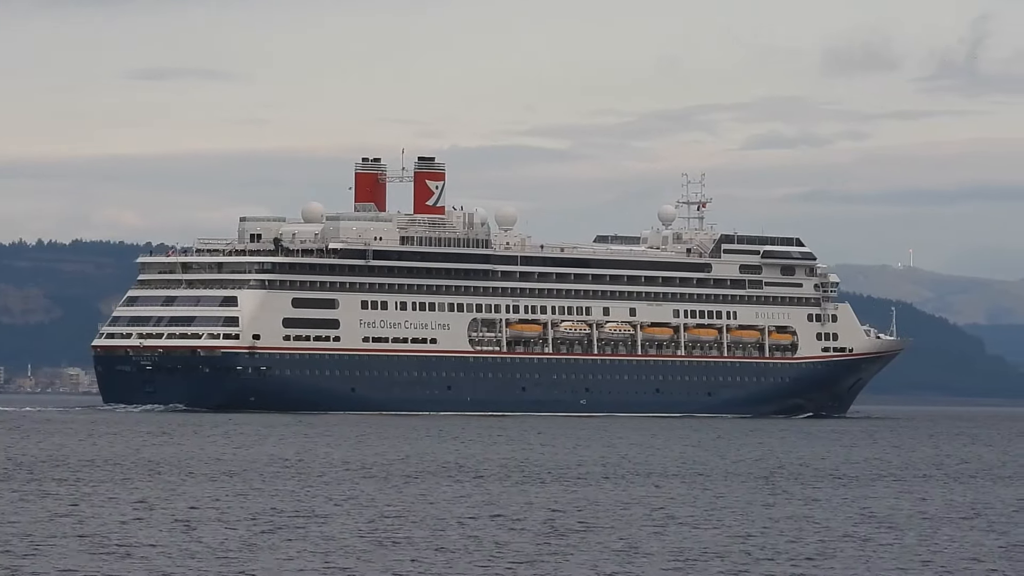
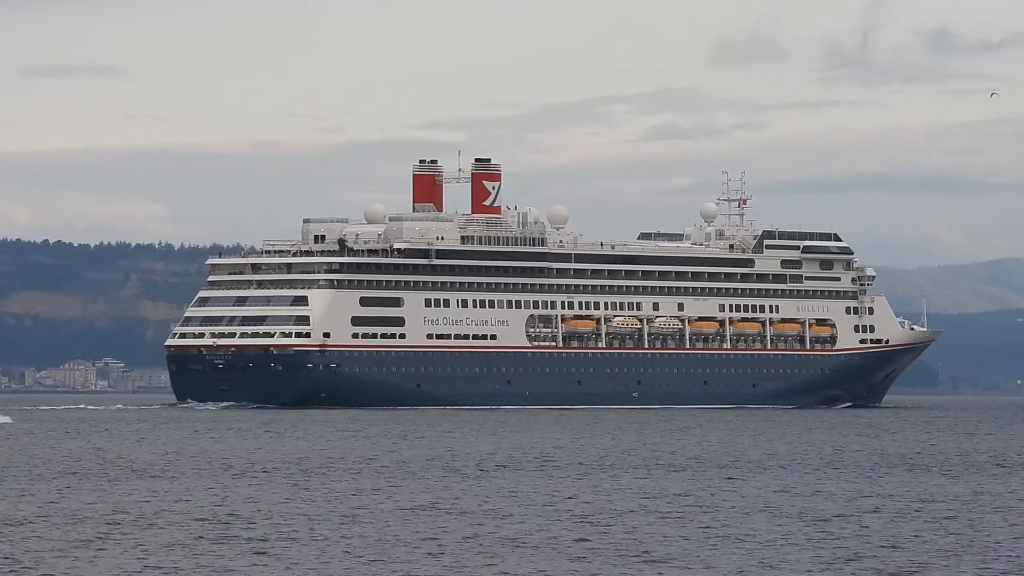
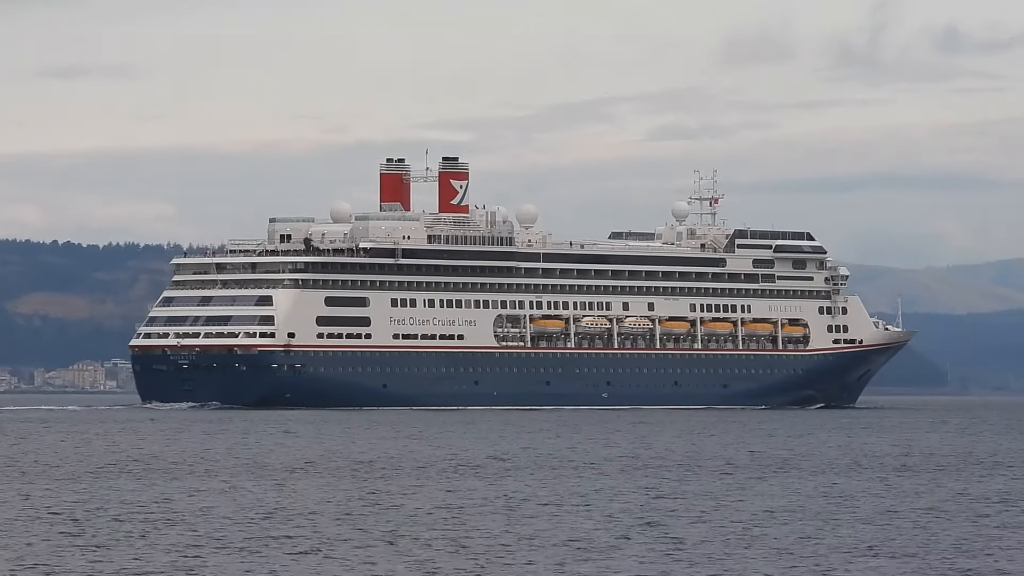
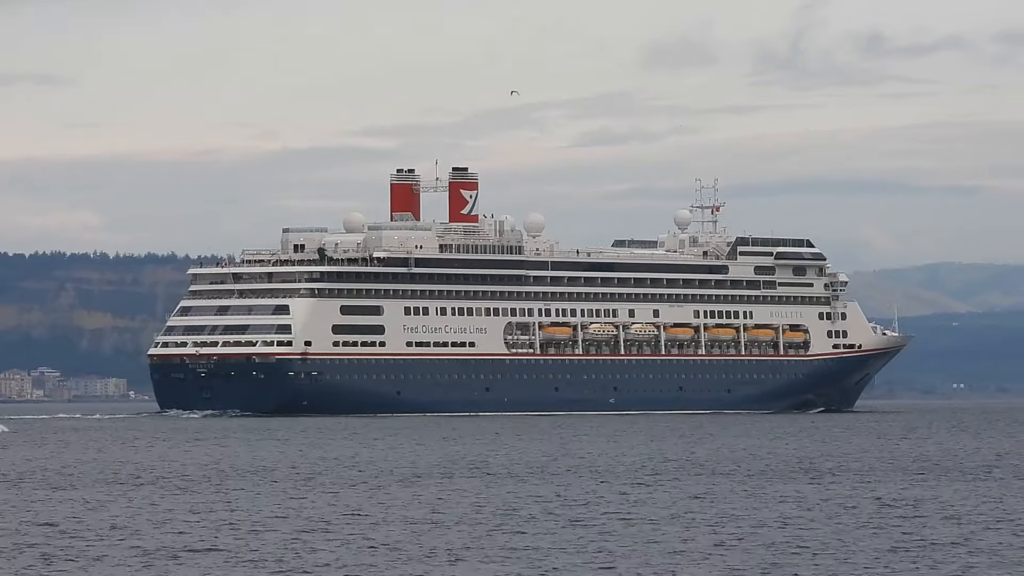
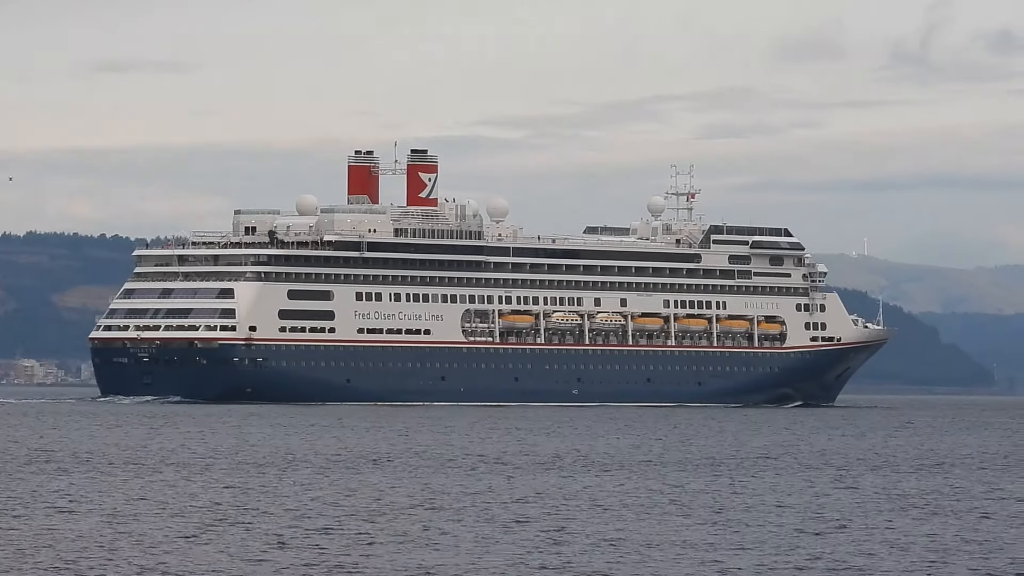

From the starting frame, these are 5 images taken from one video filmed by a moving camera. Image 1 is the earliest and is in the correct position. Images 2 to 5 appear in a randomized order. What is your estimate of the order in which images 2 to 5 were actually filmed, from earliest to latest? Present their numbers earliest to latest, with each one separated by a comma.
5, 3, 2, 4
